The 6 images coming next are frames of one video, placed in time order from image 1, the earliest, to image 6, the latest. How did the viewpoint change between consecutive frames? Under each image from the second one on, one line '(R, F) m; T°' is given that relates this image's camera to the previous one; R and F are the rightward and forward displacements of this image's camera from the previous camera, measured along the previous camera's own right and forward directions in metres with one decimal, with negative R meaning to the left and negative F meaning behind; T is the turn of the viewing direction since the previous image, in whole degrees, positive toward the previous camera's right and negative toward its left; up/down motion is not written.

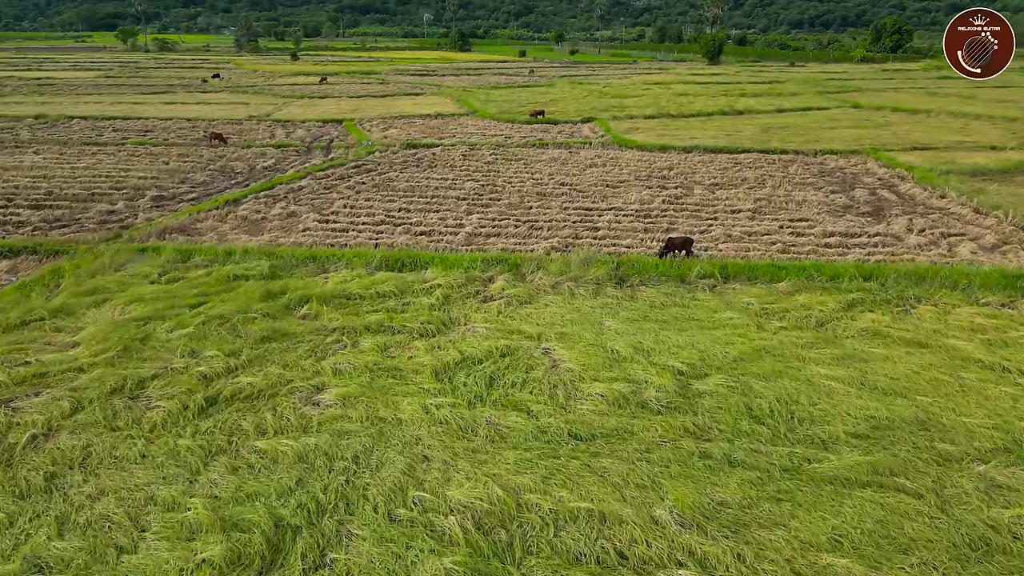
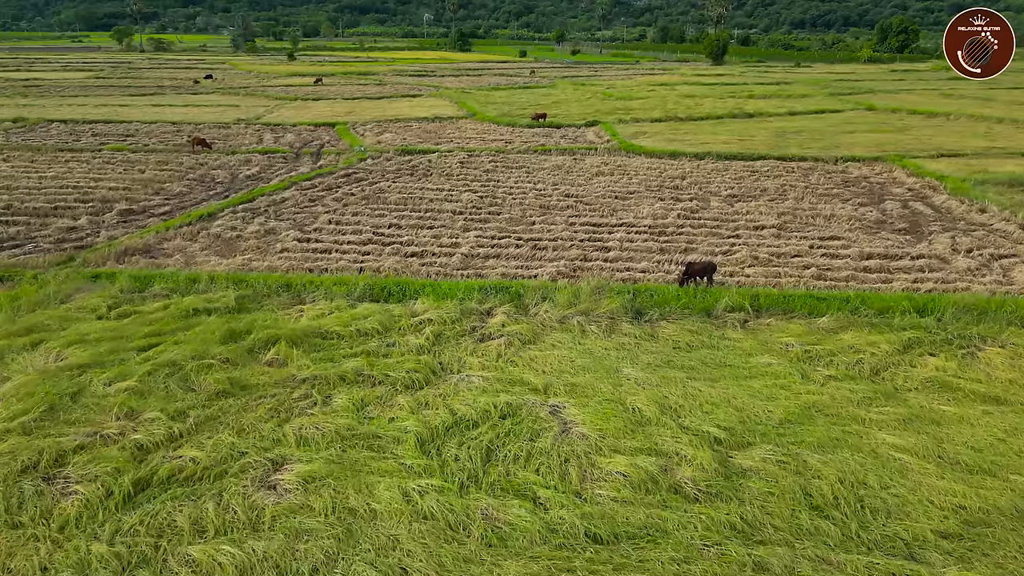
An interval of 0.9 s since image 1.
(0.0, +1.2) m; 0°
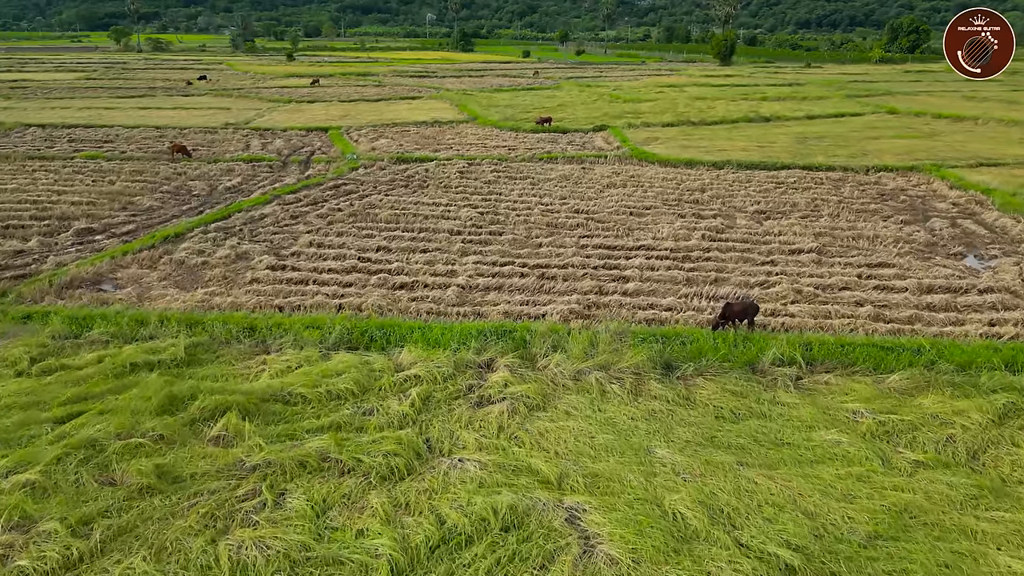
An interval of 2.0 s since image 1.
(0.0, +1.5) m; 0°
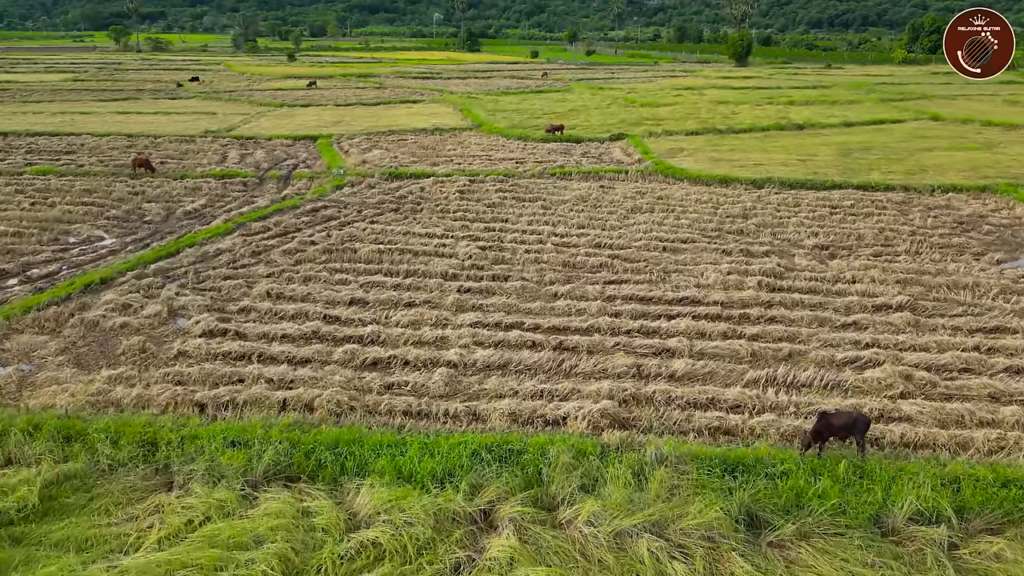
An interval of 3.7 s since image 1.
(0.0, +2.4) m; -1°
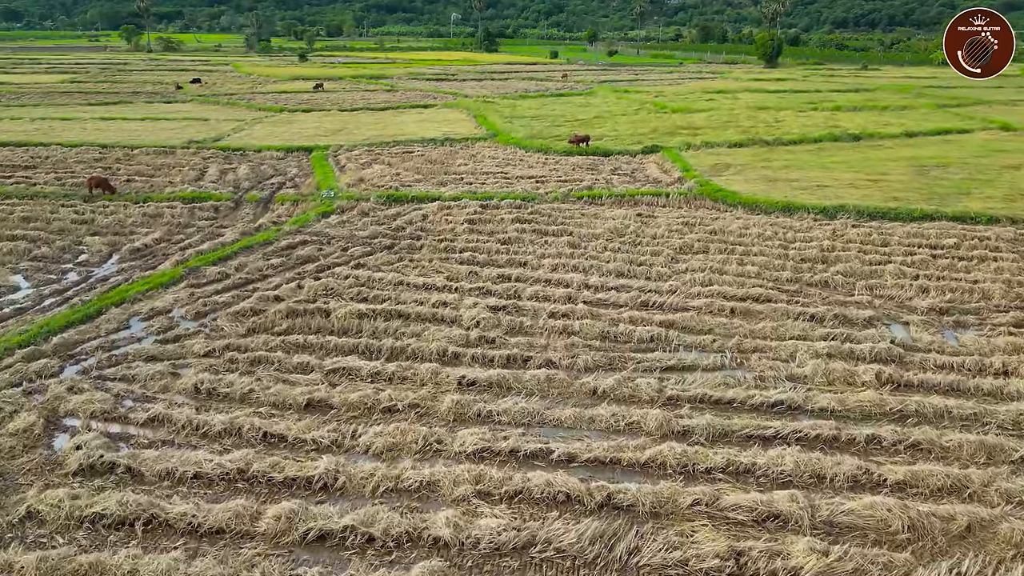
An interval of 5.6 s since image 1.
(-0.1, +2.6) m; -2°
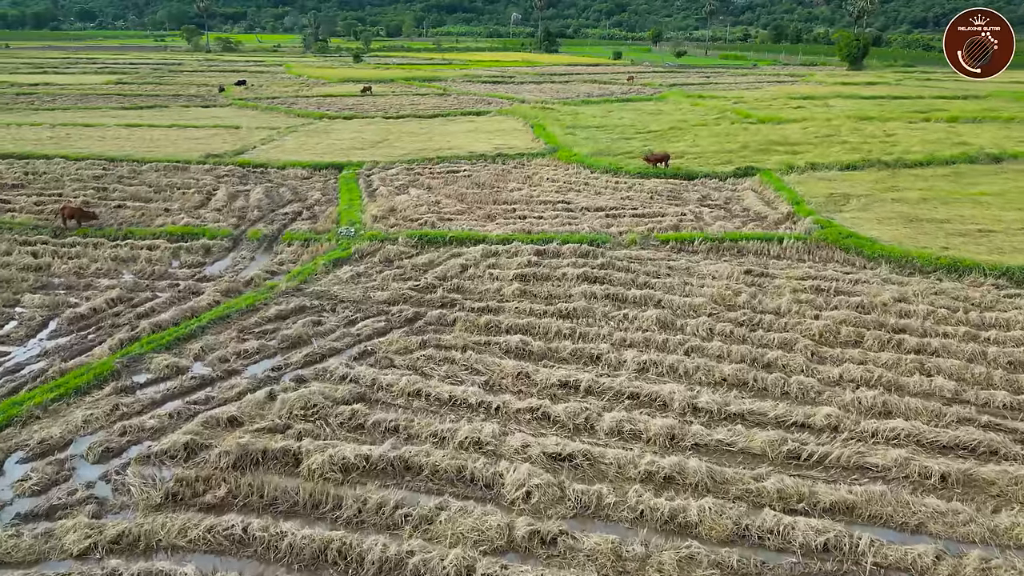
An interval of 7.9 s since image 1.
(-0.3, +3.1) m; -5°
